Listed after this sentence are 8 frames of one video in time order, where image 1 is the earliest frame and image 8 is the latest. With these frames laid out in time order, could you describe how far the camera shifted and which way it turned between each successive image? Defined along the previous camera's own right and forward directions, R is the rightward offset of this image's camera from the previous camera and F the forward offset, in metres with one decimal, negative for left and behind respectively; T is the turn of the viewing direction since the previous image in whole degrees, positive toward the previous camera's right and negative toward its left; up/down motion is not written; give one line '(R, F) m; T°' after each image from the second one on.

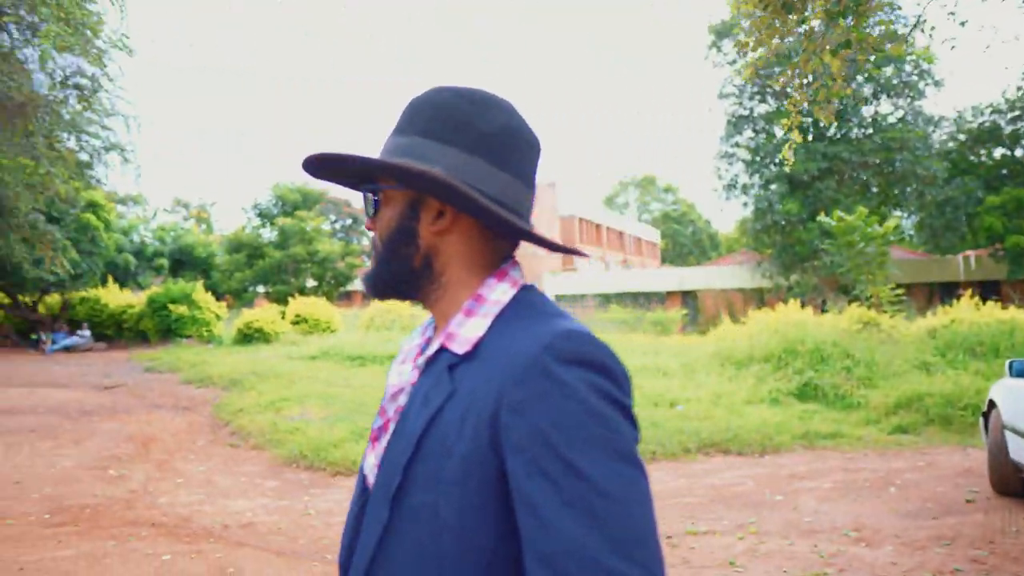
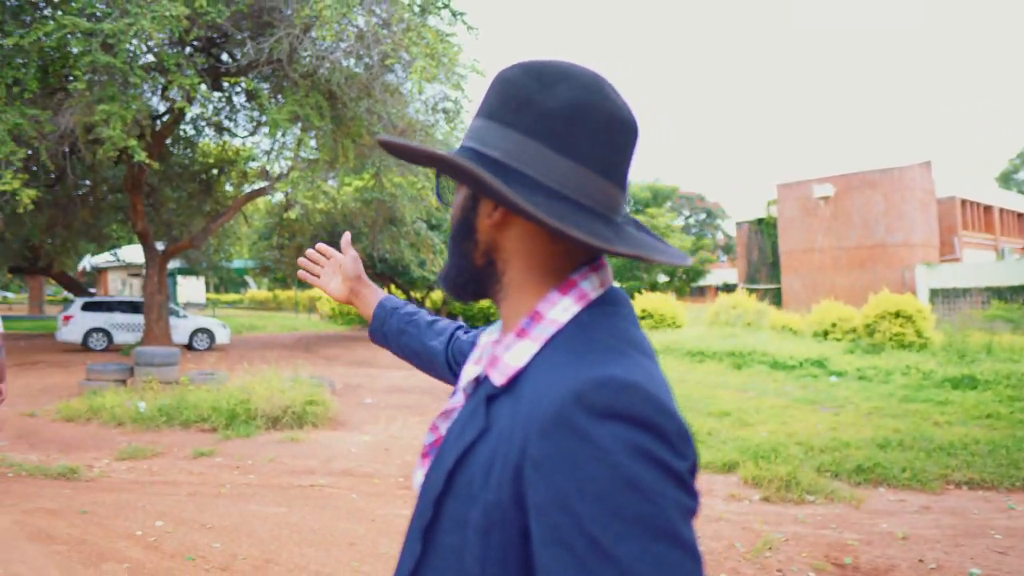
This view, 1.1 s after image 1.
(+0.5, +0.2) m; -26°
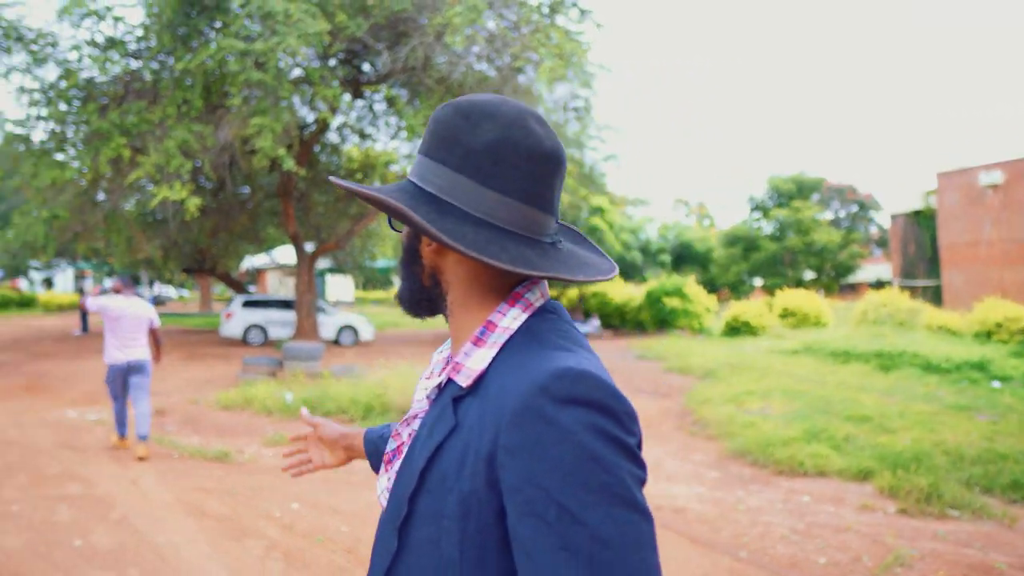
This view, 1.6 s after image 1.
(+0.2, 0.0) m; -10°
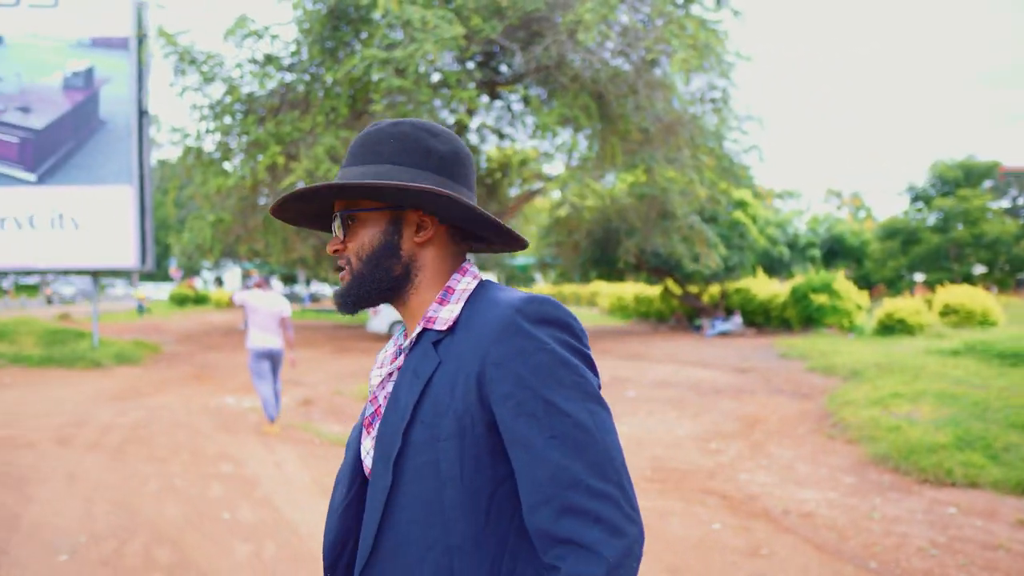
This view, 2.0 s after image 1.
(+0.2, 0.0) m; -10°
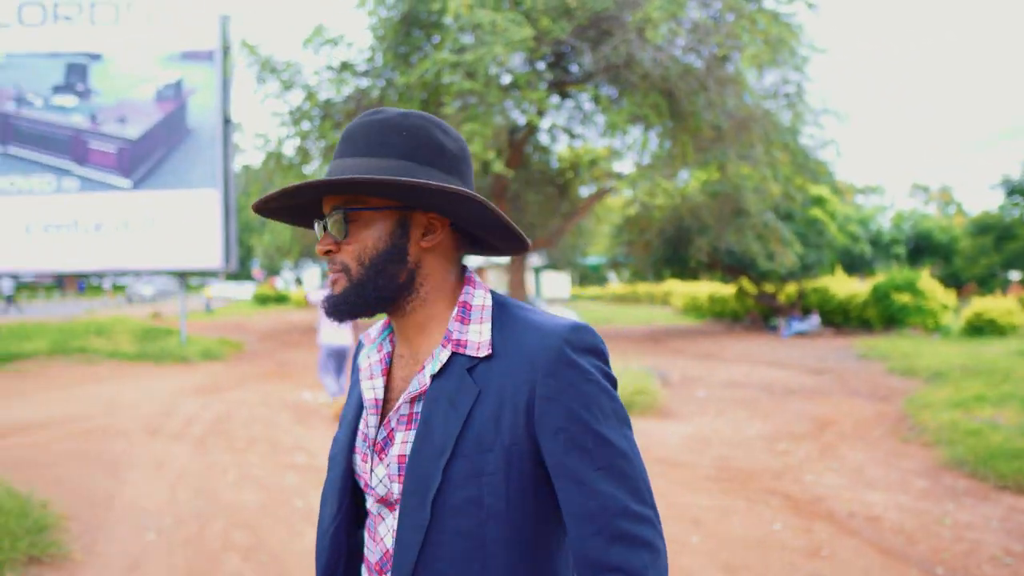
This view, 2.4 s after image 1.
(+0.1, -0.1) m; -5°
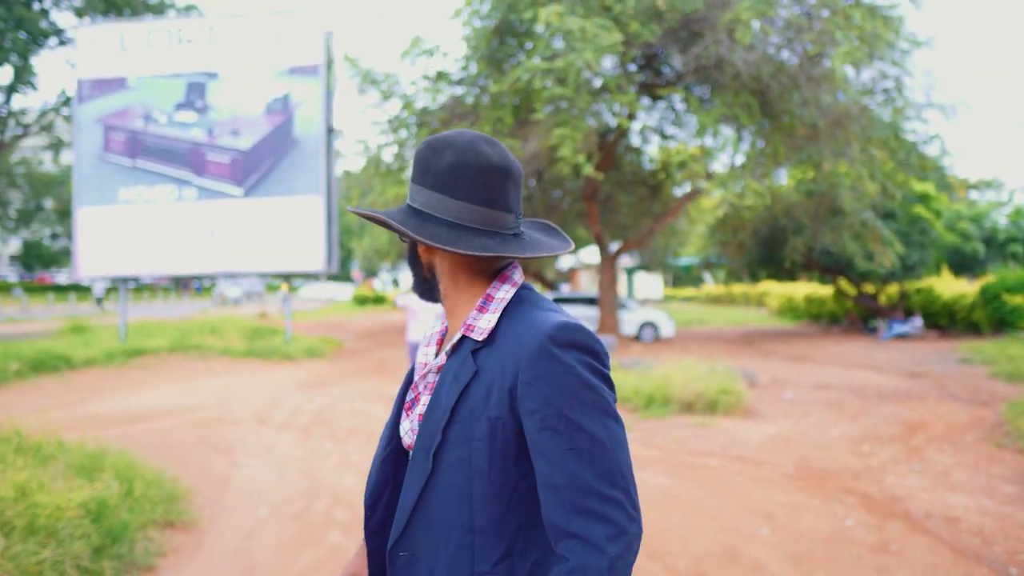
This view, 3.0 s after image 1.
(+0.1, -0.3) m; -7°
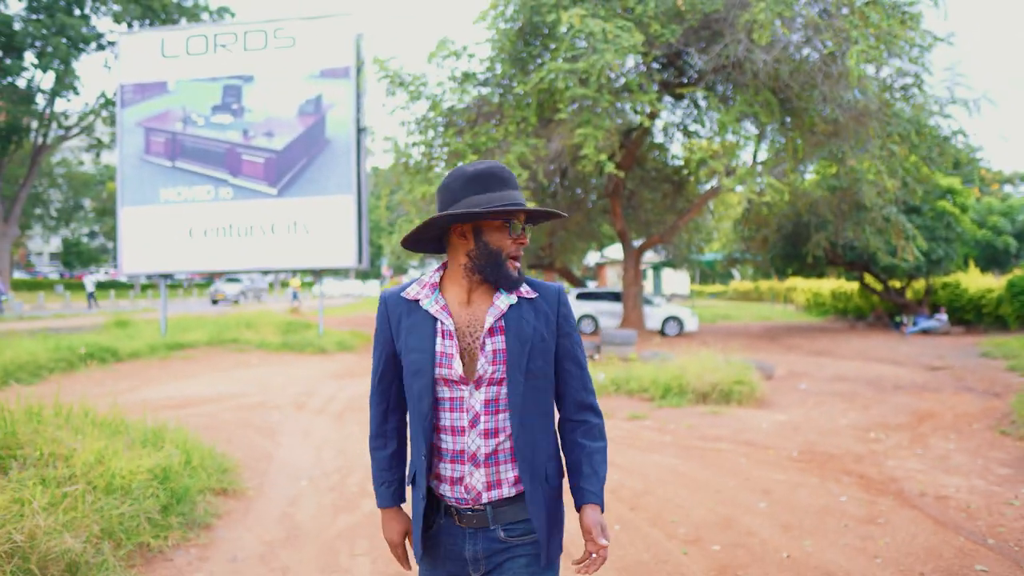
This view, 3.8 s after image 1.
(+0.1, -0.4) m; -2°
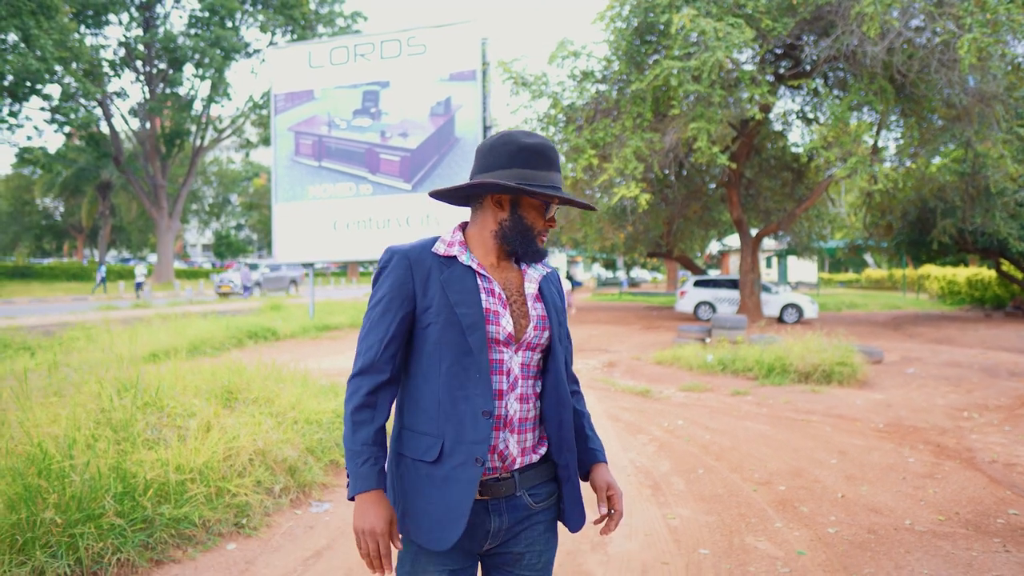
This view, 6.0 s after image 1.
(+0.2, -1.0) m; -9°
